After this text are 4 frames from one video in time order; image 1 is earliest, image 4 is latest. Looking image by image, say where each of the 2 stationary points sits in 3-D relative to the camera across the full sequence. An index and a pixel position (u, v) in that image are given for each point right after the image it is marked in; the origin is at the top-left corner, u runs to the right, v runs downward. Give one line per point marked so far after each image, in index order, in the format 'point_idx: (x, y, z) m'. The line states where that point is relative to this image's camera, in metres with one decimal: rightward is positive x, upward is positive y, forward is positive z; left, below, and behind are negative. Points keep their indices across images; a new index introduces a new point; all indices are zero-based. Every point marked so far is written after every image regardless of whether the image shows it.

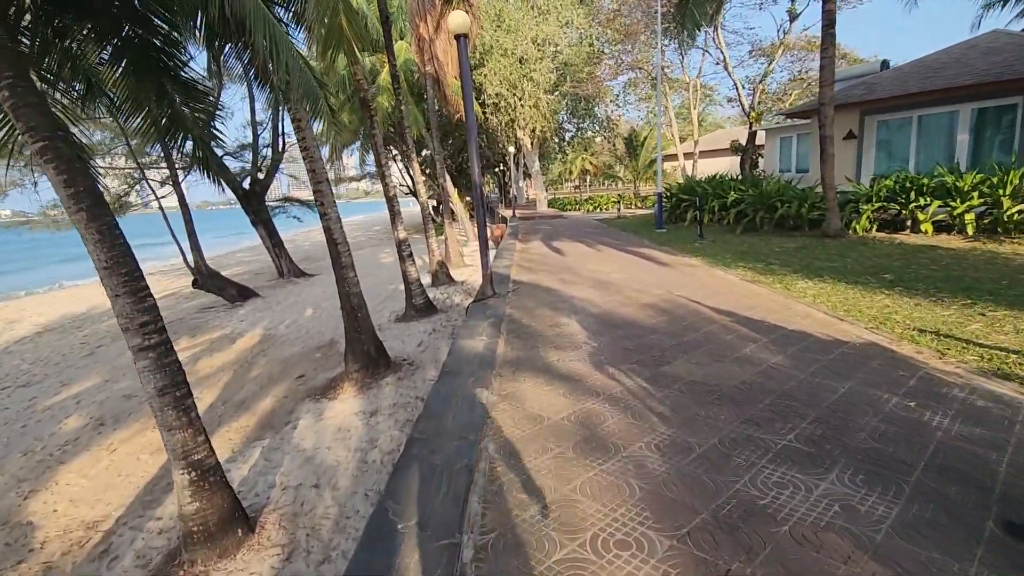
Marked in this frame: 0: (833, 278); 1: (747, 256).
0: (+4.0, +0.1, +6.9) m
1: (+4.0, +0.6, +9.5) m
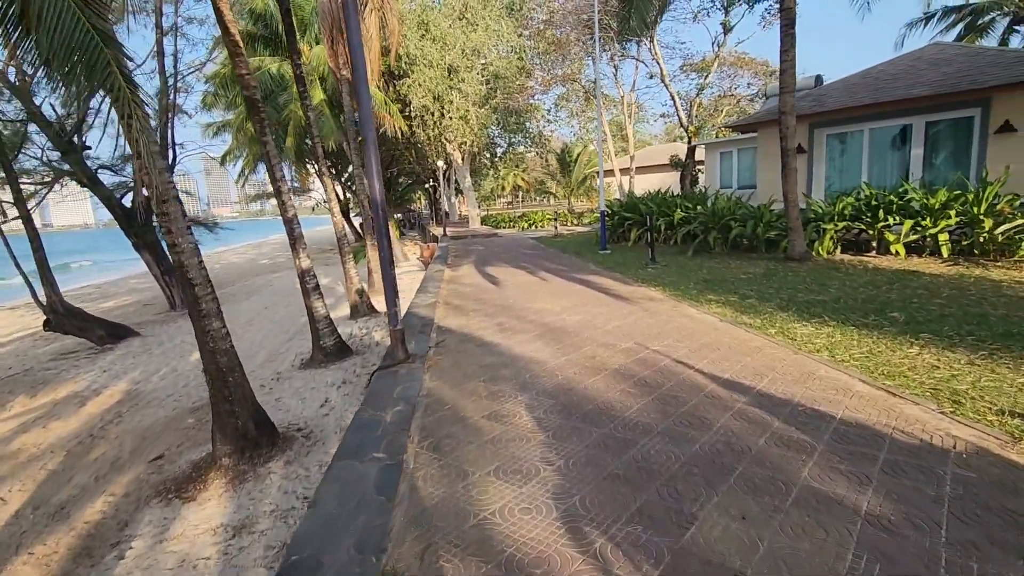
0: (+3.3, -0.3, +5.6) m
1: (+3.0, +0.1, +8.2) m
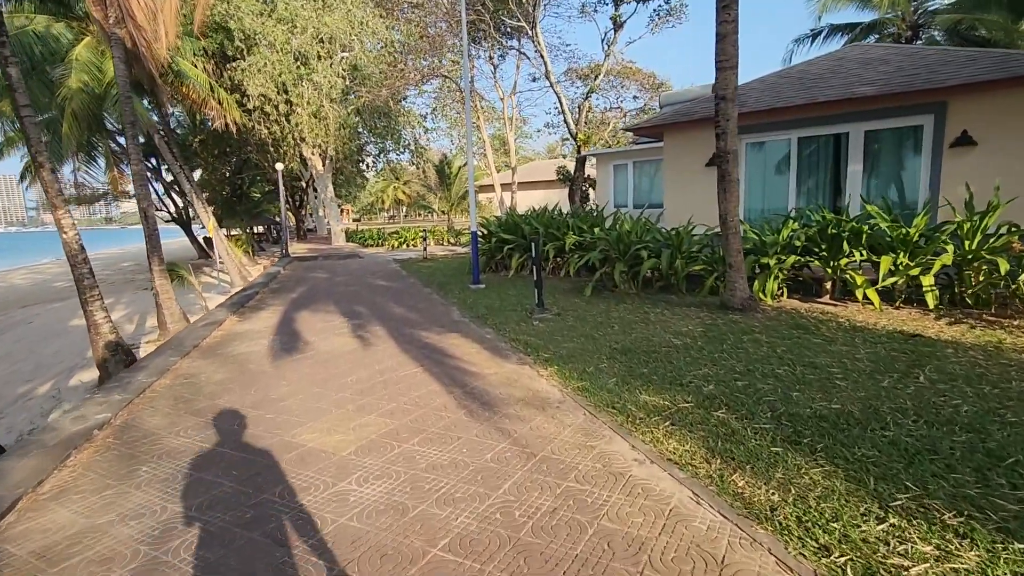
0: (+2.0, -0.9, +2.5) m
1: (+1.1, -0.6, +5.0) m
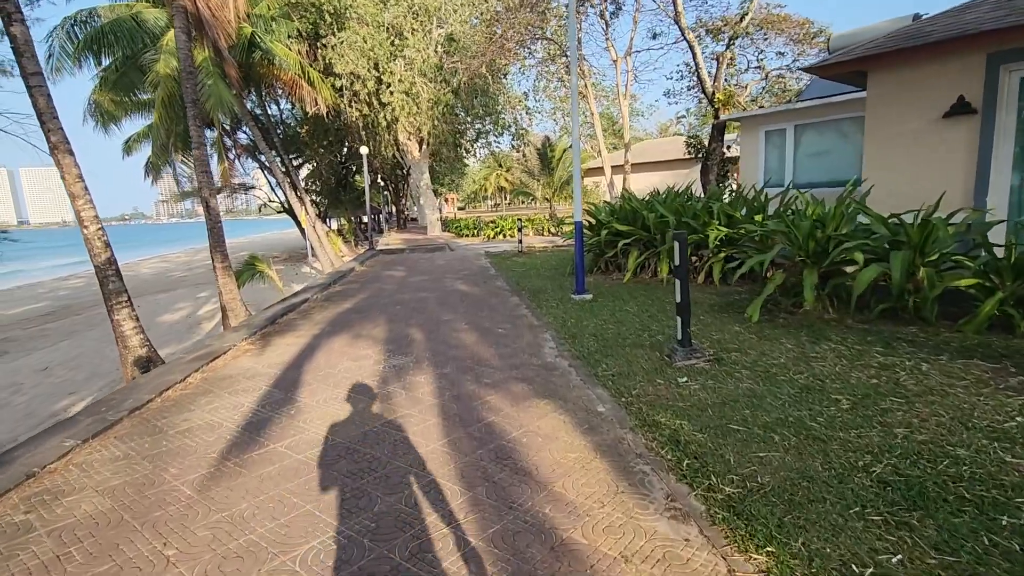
0: (+2.1, -1.3, -0.5) m
1: (+1.7, -0.9, +2.1) m
